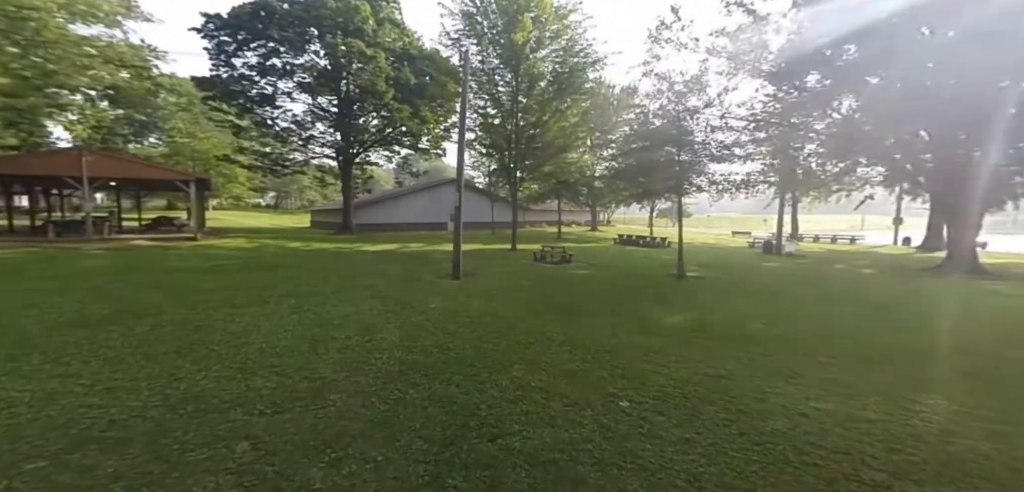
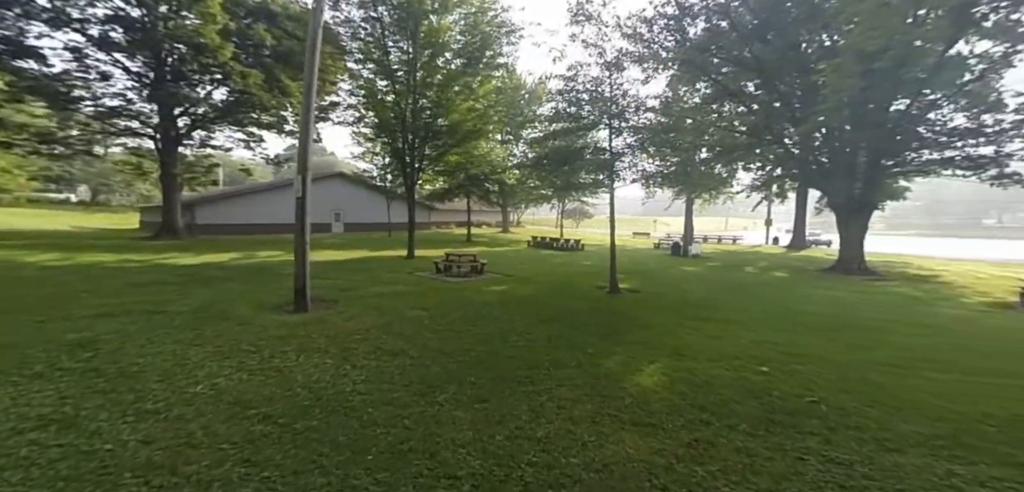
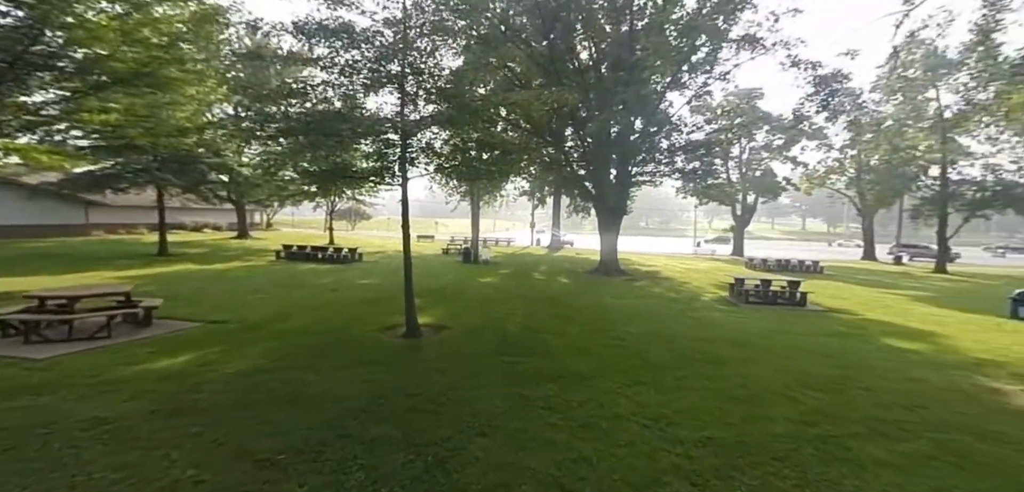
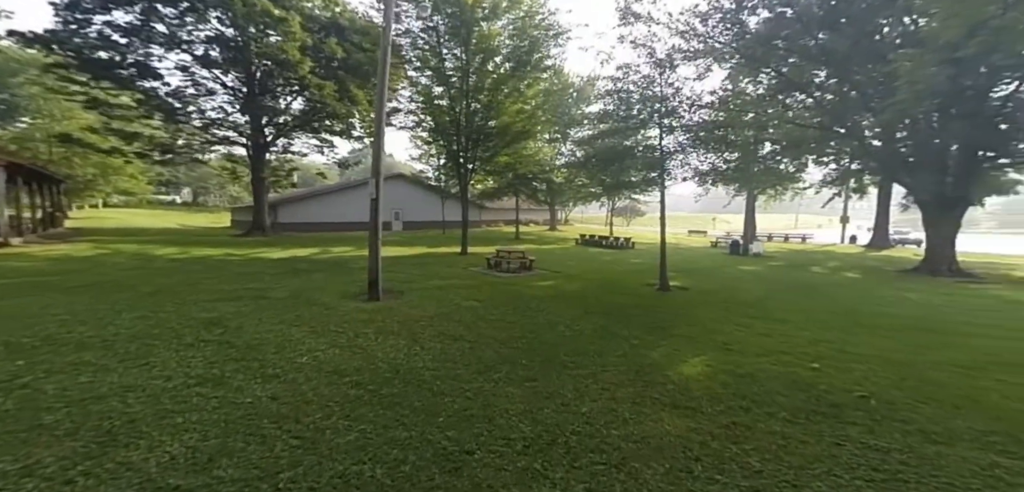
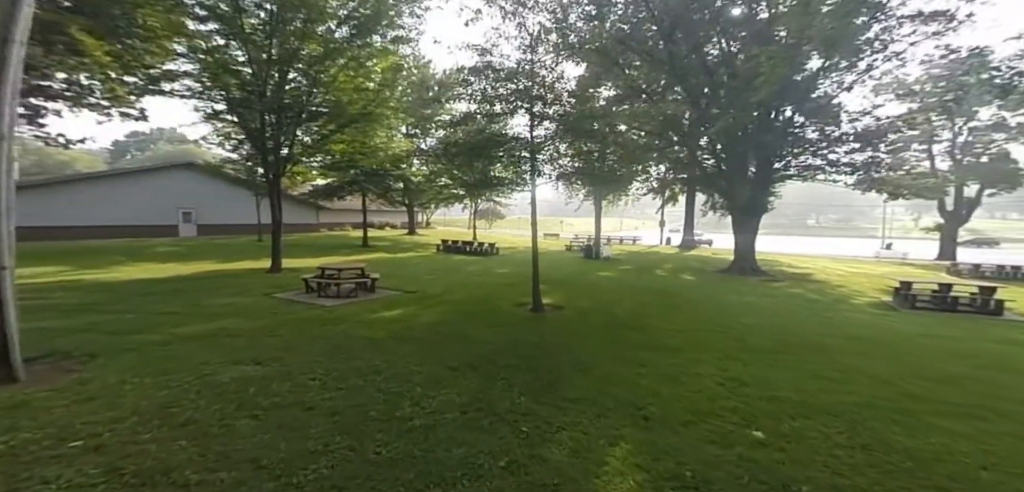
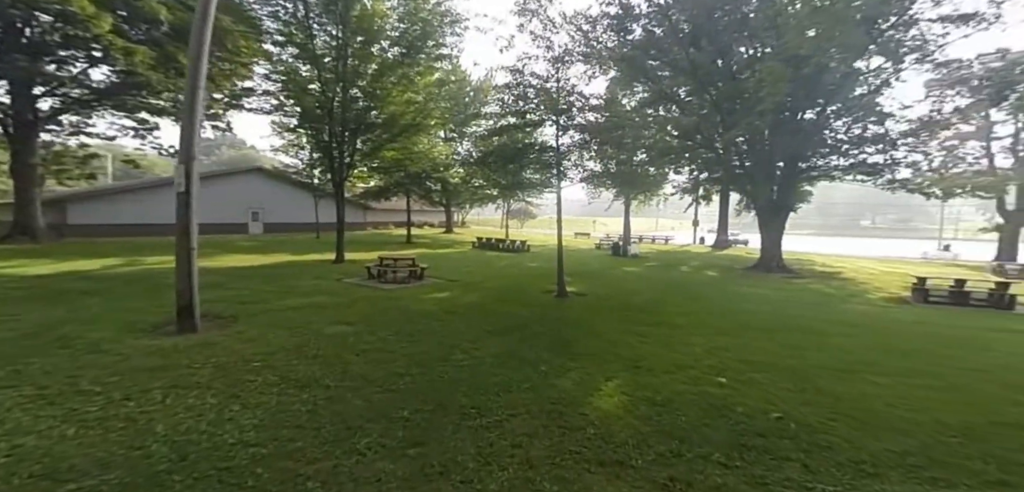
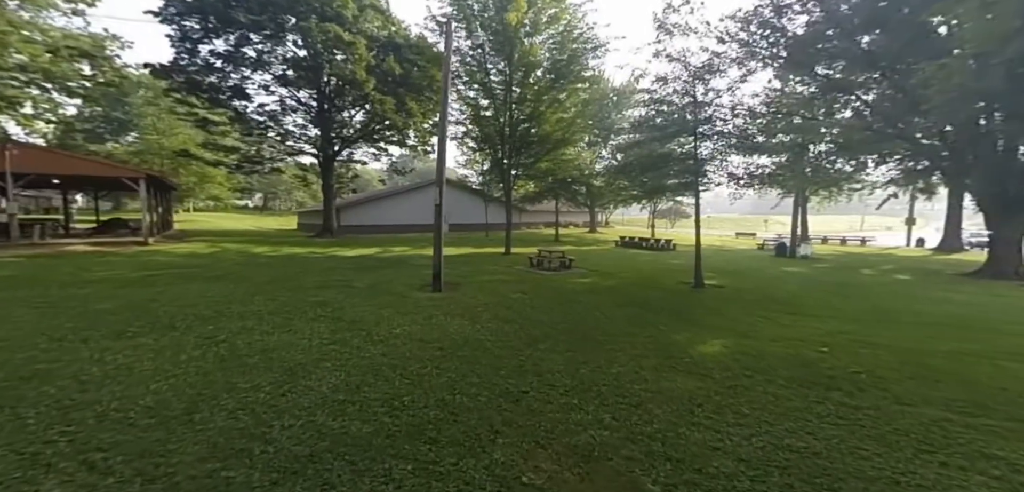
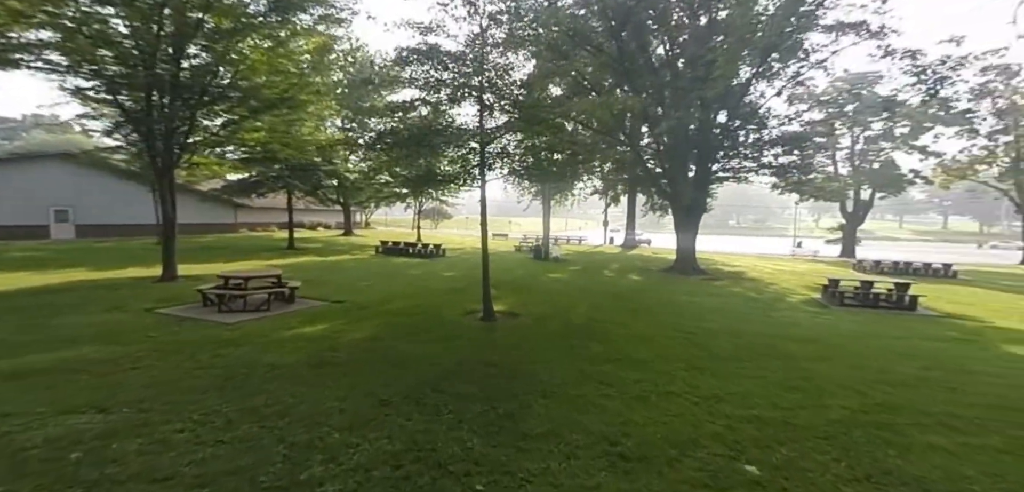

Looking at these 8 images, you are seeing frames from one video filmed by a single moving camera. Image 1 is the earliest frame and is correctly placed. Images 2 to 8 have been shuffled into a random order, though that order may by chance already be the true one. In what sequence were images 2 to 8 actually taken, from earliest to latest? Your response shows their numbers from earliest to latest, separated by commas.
7, 4, 2, 6, 5, 8, 3
